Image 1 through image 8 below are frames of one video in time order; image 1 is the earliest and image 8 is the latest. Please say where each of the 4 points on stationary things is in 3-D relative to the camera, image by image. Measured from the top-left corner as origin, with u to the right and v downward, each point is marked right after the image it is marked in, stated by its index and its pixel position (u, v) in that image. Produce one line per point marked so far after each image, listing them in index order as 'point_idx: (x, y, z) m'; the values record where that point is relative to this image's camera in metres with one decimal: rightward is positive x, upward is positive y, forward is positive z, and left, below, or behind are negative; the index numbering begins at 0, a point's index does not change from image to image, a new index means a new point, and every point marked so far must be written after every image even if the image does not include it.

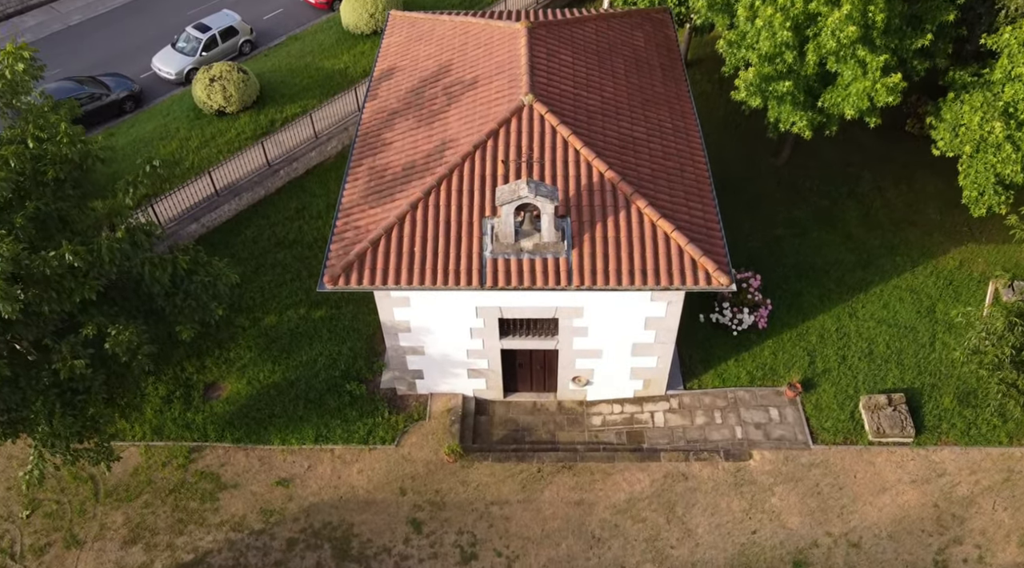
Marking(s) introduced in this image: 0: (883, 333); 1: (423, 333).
0: (+8.7, -1.1, +18.6) m
1: (-1.8, -1.0, +16.4) m
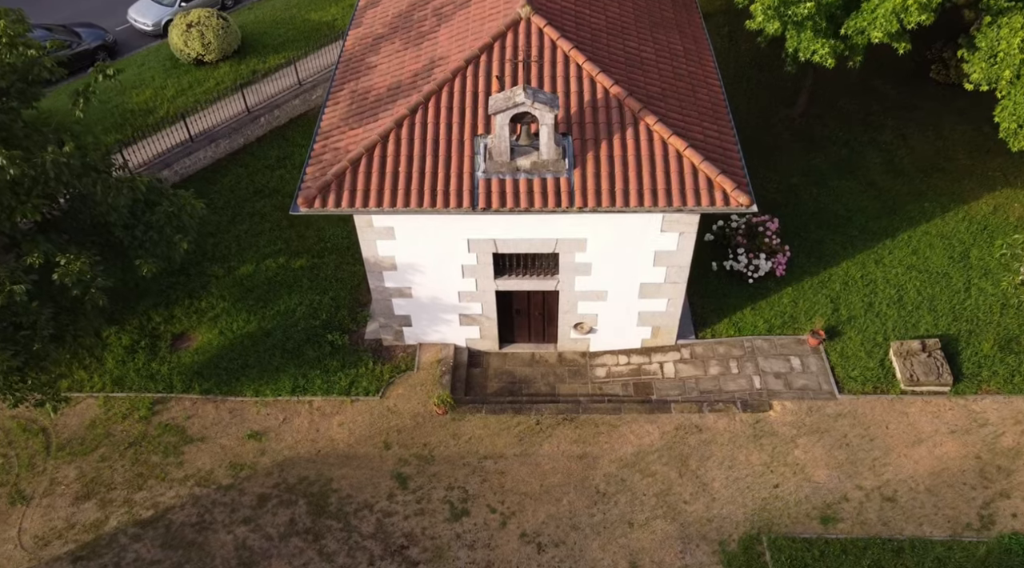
0: (+8.6, +0.1, +17.1) m
1: (-1.9, +0.2, +14.9) m
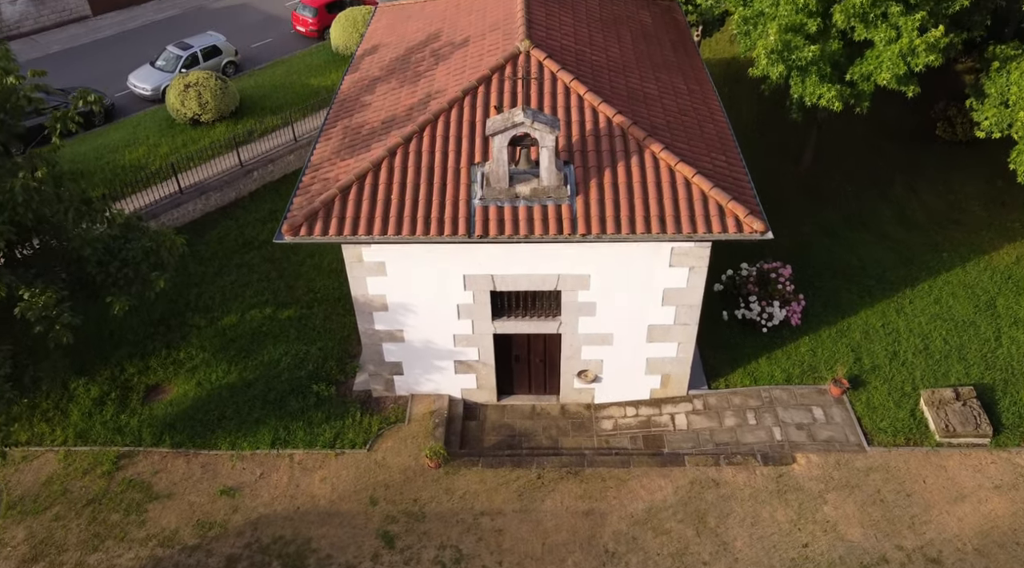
0: (+8.6, -0.9, +16.1) m
1: (-1.9, -0.5, +14.0) m
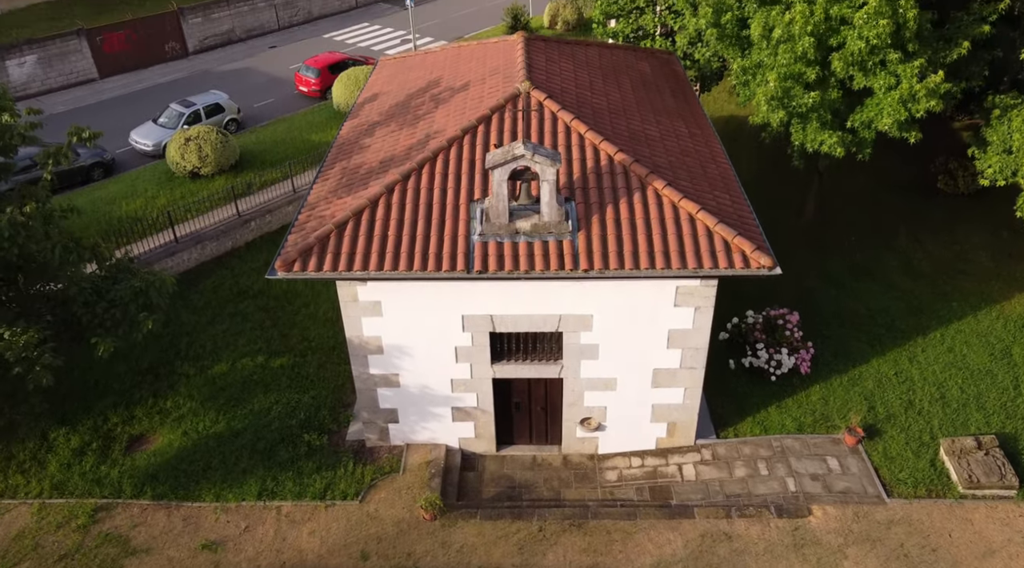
0: (+8.6, -1.8, +15.5) m
1: (-1.9, -1.2, +13.5) m
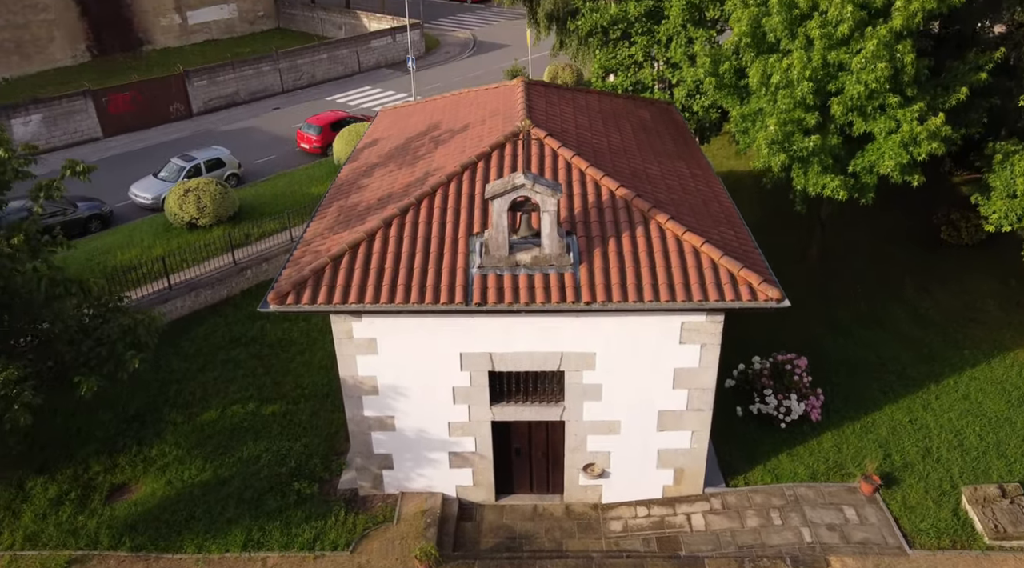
0: (+8.6, -2.6, +15.0) m
1: (-1.9, -1.8, +12.9) m
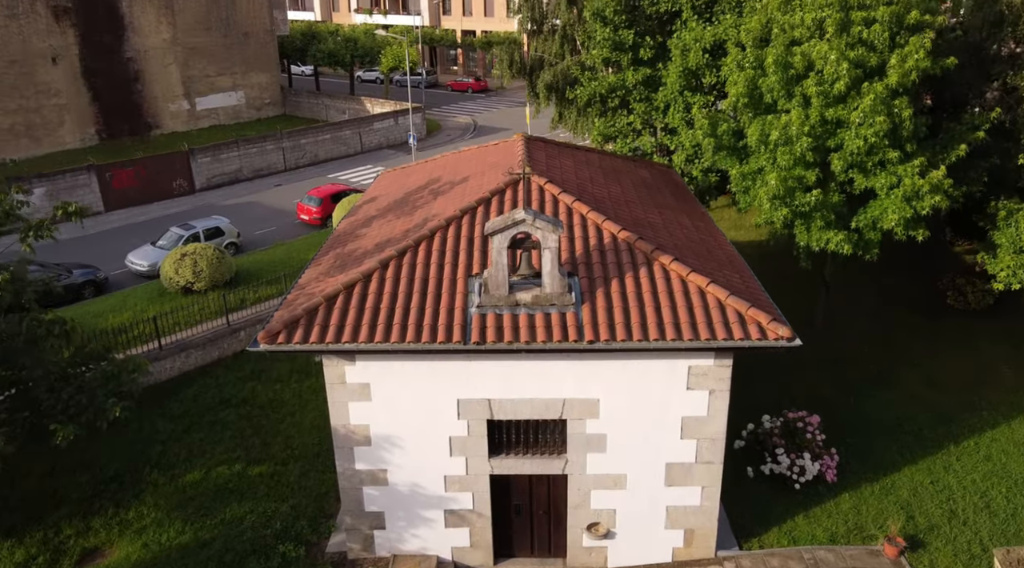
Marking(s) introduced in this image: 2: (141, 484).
0: (+8.6, -3.6, +14.2) m
1: (-1.9, -2.5, +12.3) m
2: (-6.8, -3.7, +14.8) m
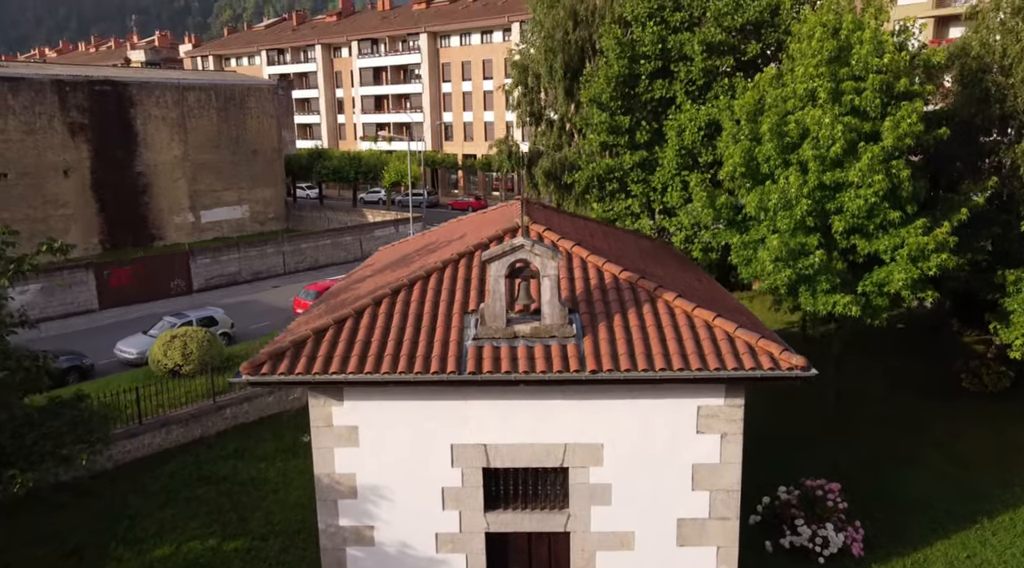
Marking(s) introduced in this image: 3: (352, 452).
0: (+8.5, -4.5, +13.0) m
1: (-2.0, -3.1, +11.3) m
2: (-6.9, -4.6, +13.6) m
3: (-2.2, -2.3, +11.2) m
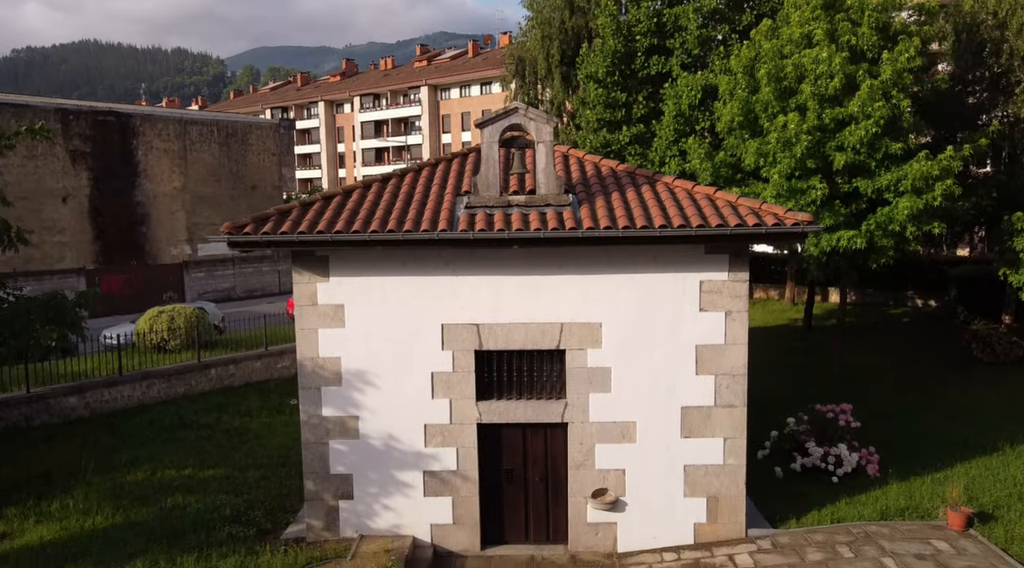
0: (+8.5, -3.0, +12.2) m
1: (-2.1, -1.4, +10.7) m
2: (-7.0, -3.1, +12.7) m
3: (-2.3, -0.6, +10.6) m
